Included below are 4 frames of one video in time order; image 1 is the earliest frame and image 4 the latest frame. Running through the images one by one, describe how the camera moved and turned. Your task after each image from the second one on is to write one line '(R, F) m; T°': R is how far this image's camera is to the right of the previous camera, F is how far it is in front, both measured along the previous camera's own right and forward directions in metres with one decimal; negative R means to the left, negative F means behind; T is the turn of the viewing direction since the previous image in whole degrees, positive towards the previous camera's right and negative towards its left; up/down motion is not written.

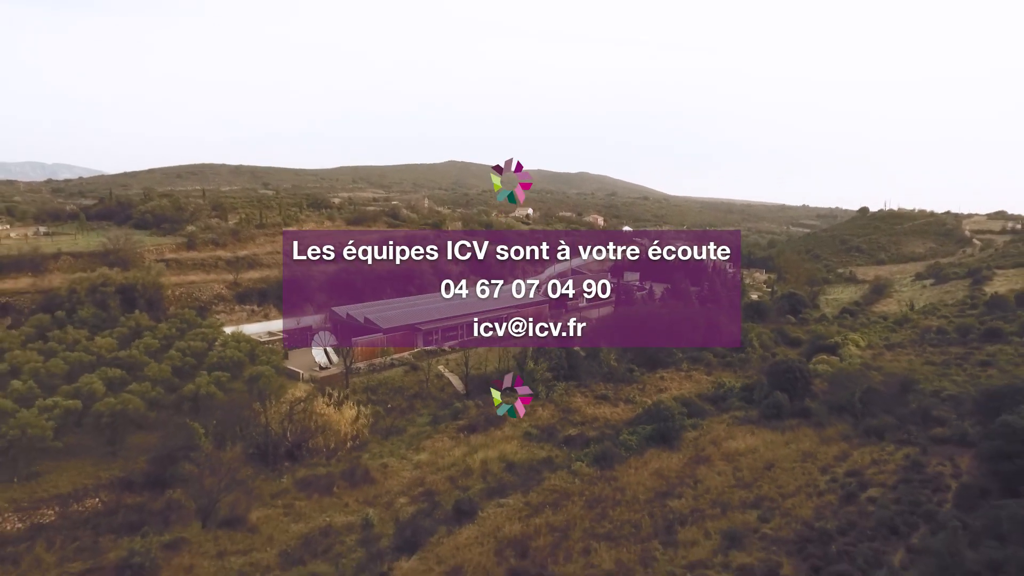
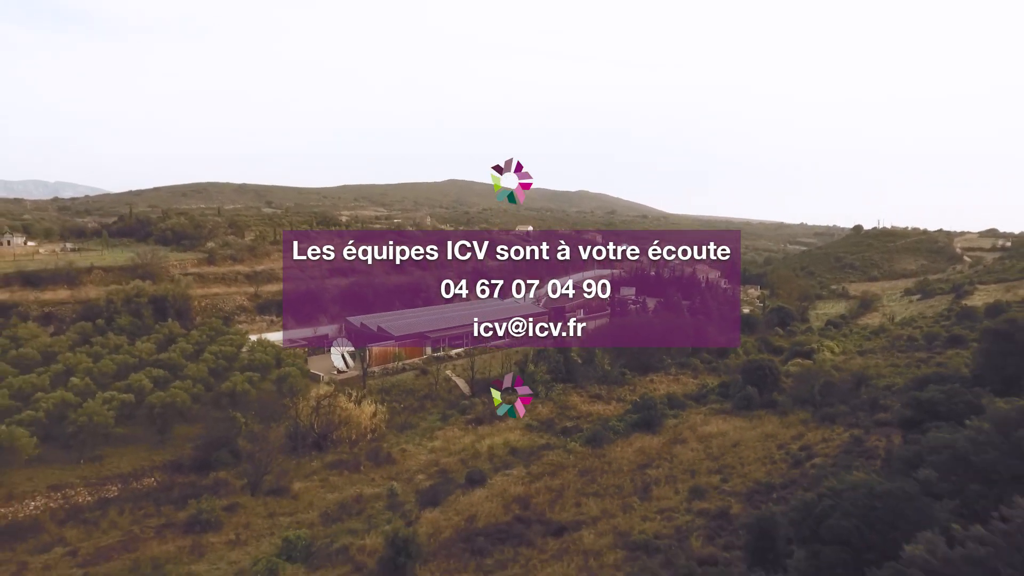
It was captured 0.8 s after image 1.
(-0.1, -1.5) m; 0°
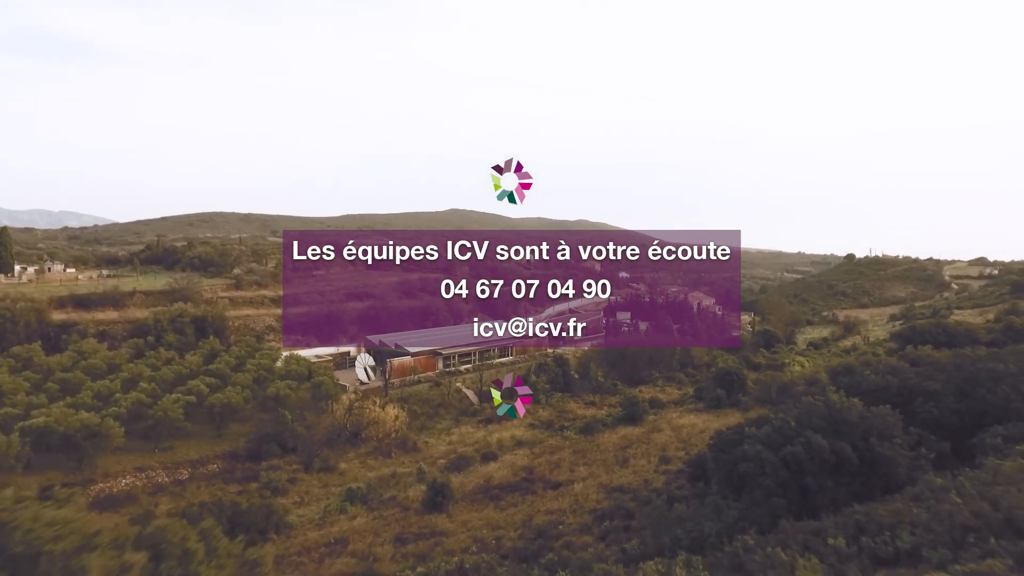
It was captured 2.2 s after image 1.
(-0.1, -2.2) m; 0°
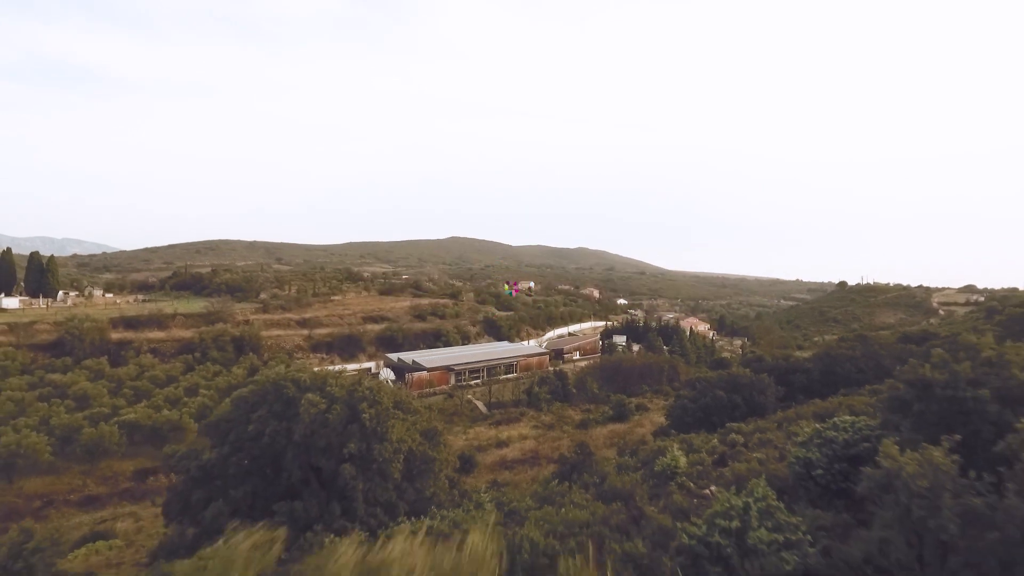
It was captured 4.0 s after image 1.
(-0.2, -2.6) m; 0°
